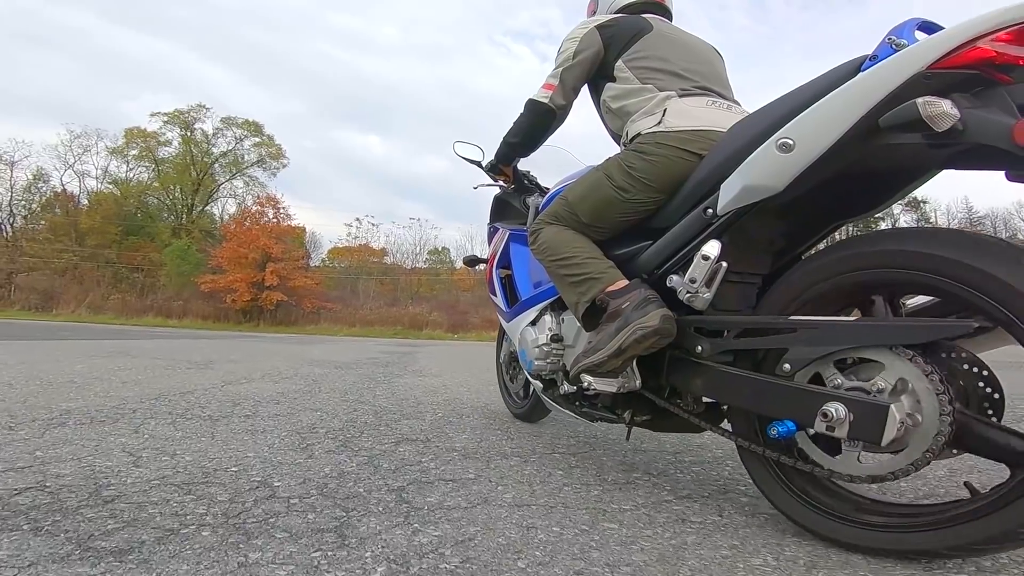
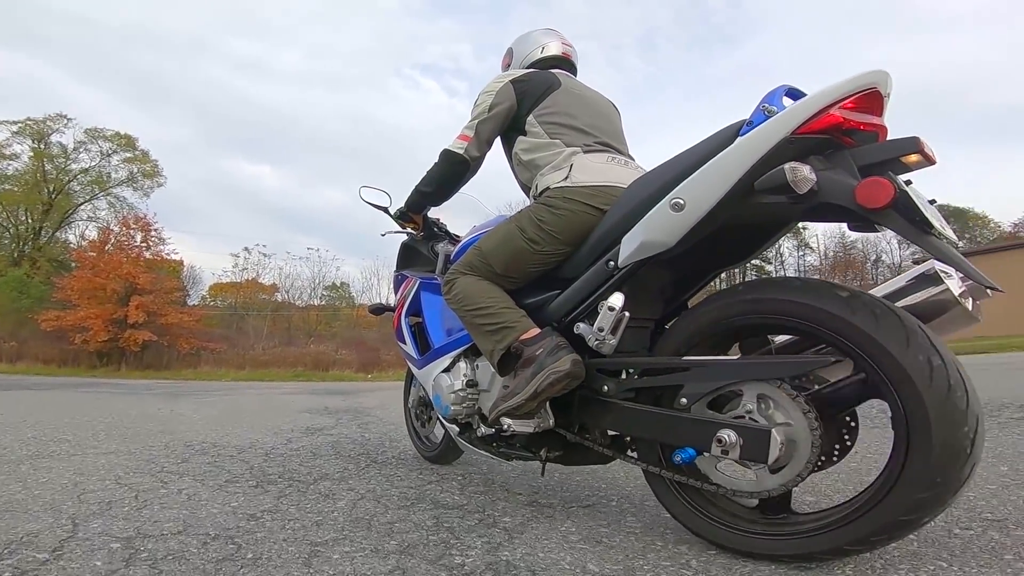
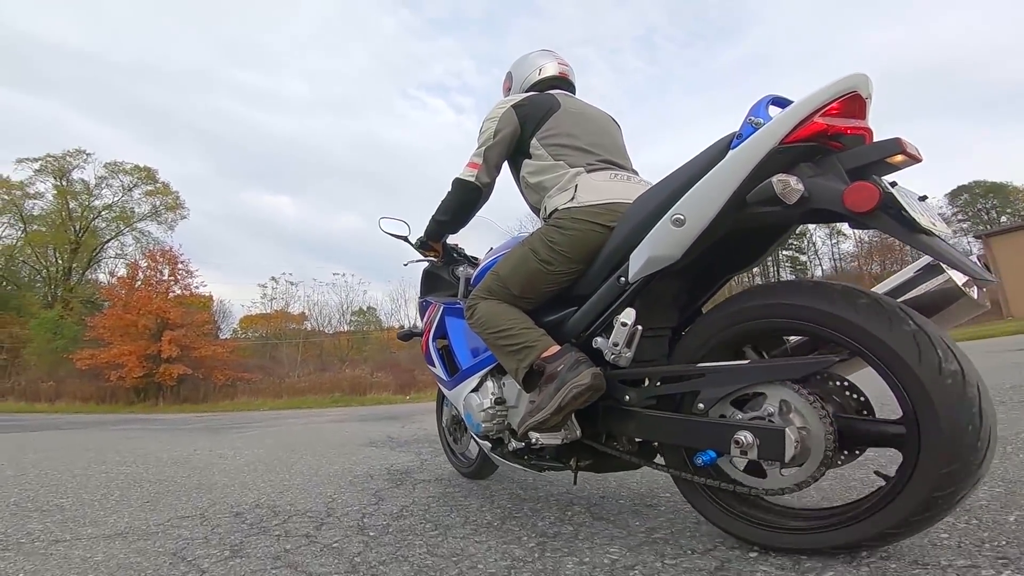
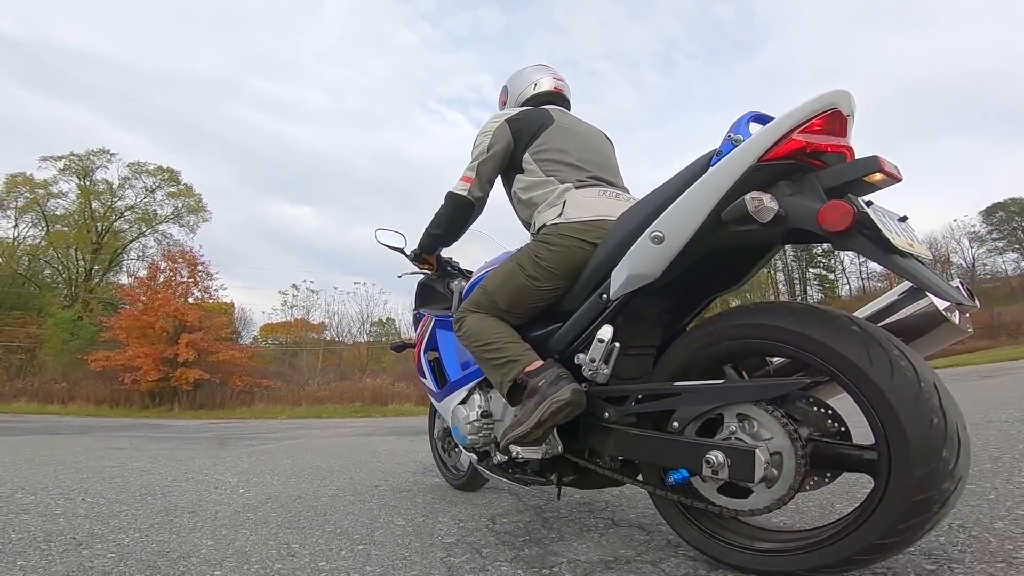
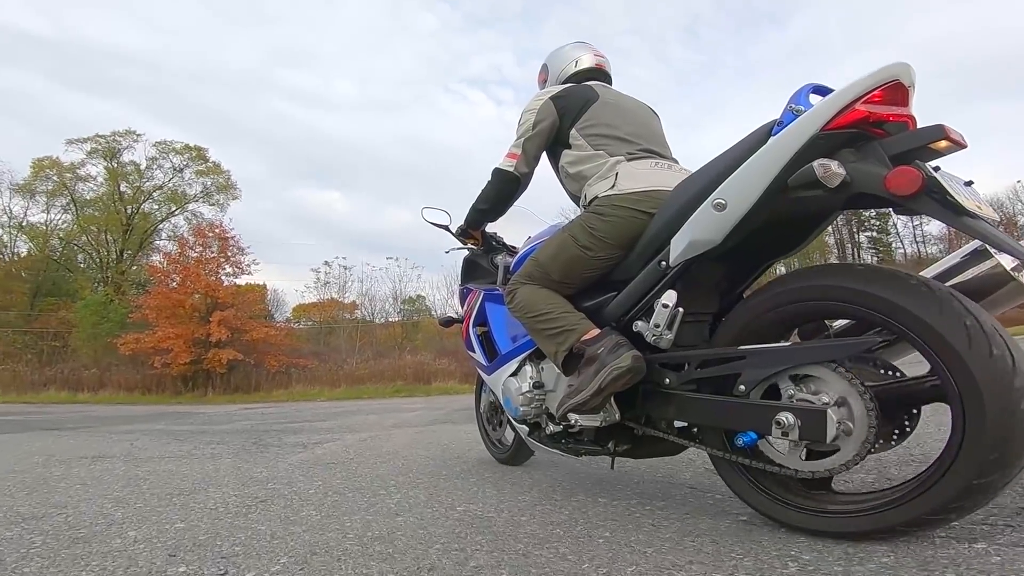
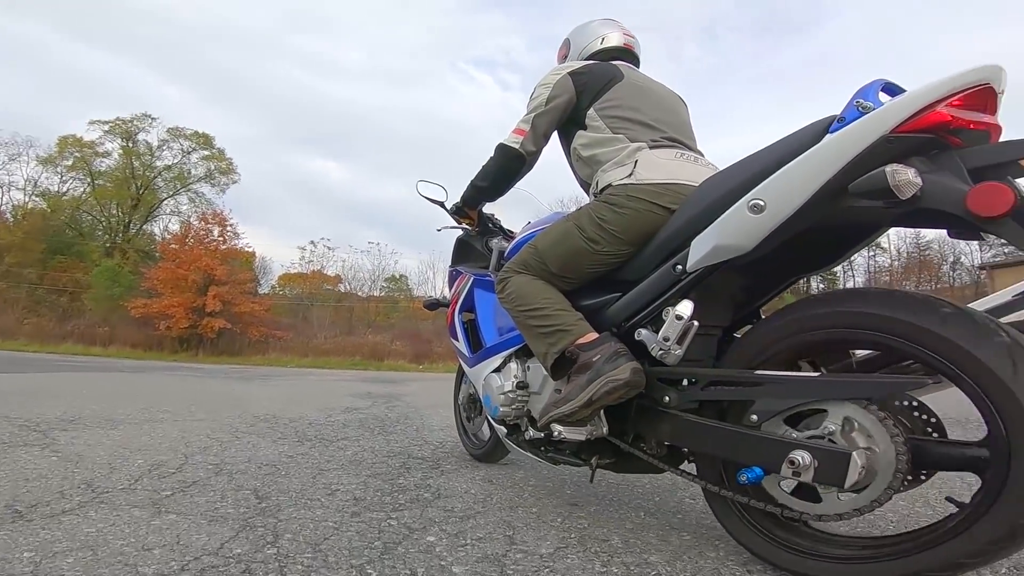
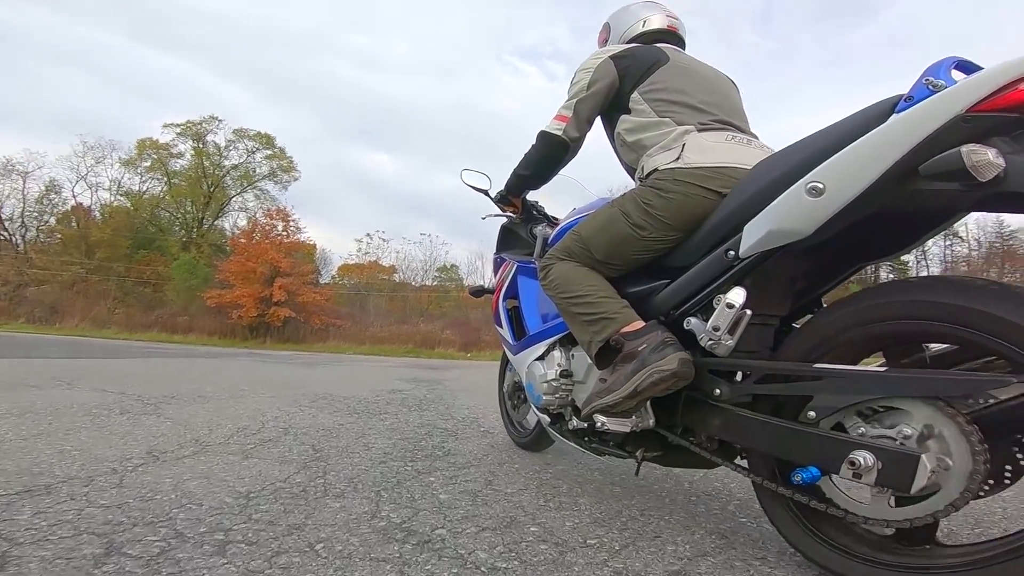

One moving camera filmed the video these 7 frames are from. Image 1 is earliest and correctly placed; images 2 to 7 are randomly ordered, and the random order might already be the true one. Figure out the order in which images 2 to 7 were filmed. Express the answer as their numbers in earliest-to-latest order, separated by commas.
7, 6, 2, 3, 4, 5
